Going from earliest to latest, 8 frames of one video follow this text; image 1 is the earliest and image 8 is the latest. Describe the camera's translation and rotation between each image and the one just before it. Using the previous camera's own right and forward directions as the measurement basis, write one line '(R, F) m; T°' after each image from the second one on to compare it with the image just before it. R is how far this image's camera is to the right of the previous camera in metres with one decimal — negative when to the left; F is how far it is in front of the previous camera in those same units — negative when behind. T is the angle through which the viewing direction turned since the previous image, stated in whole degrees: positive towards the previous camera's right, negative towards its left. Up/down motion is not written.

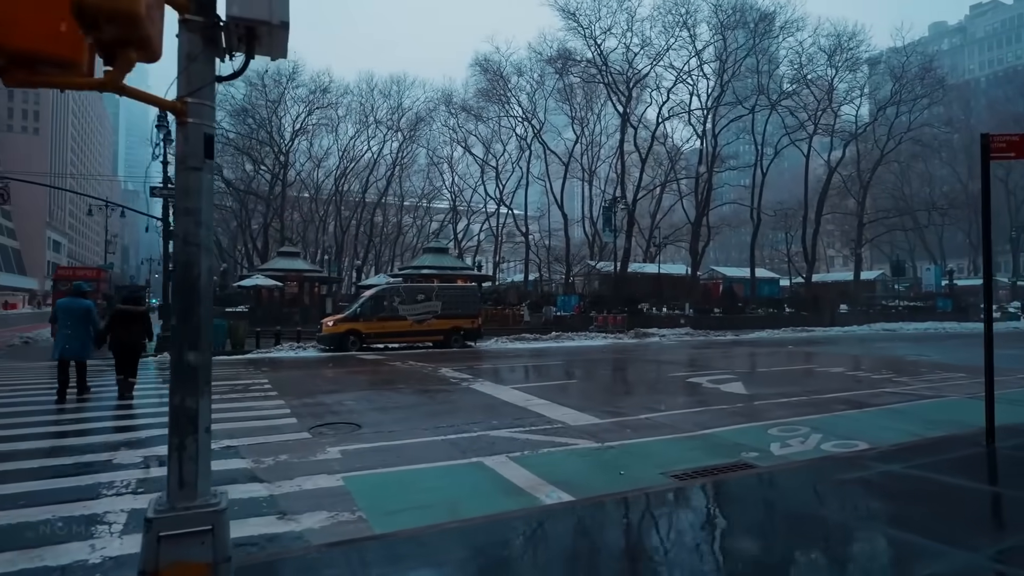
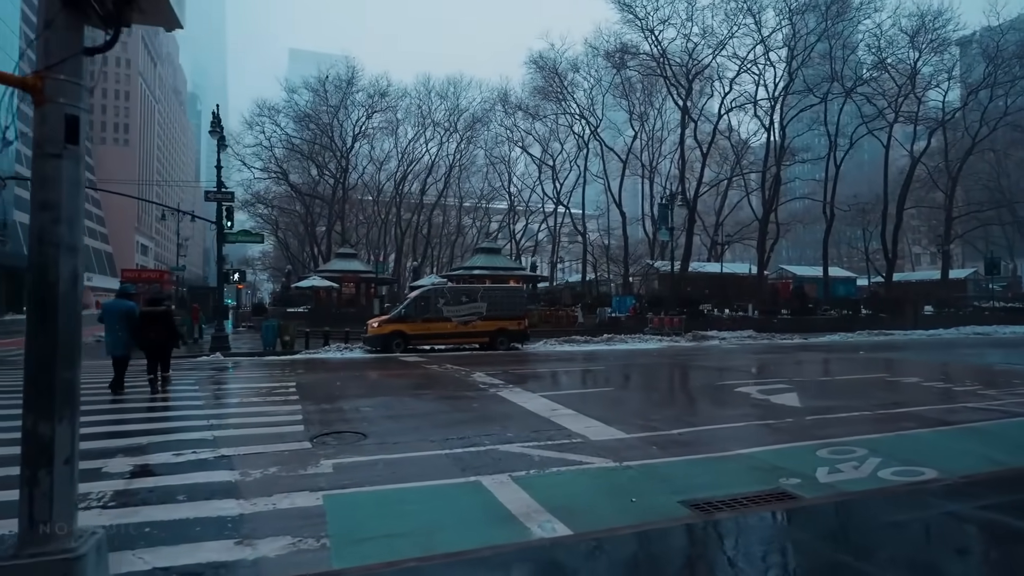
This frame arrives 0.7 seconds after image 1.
(+0.7, +0.7) m; -6°
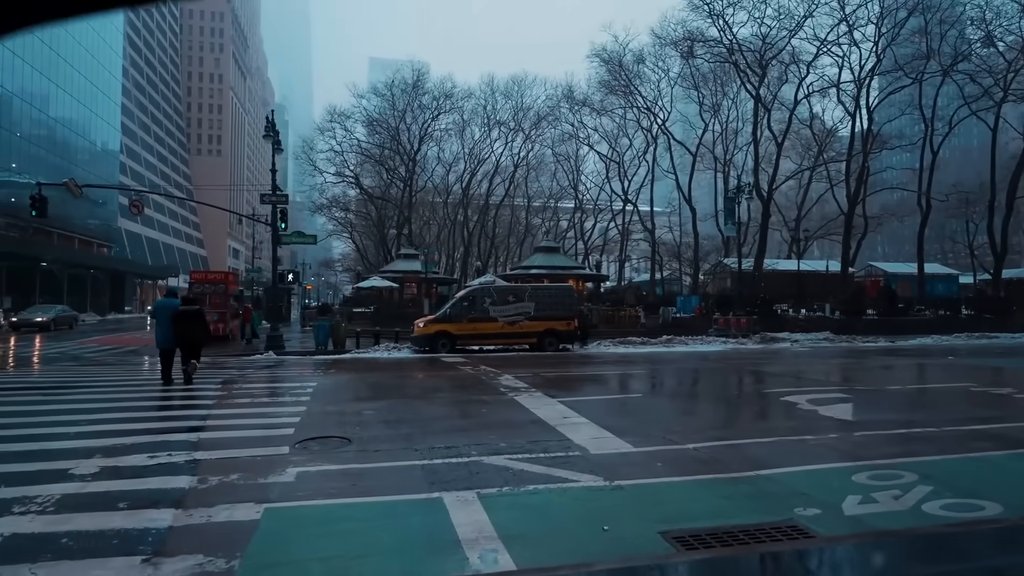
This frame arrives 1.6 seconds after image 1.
(+1.1, +0.8) m; -7°
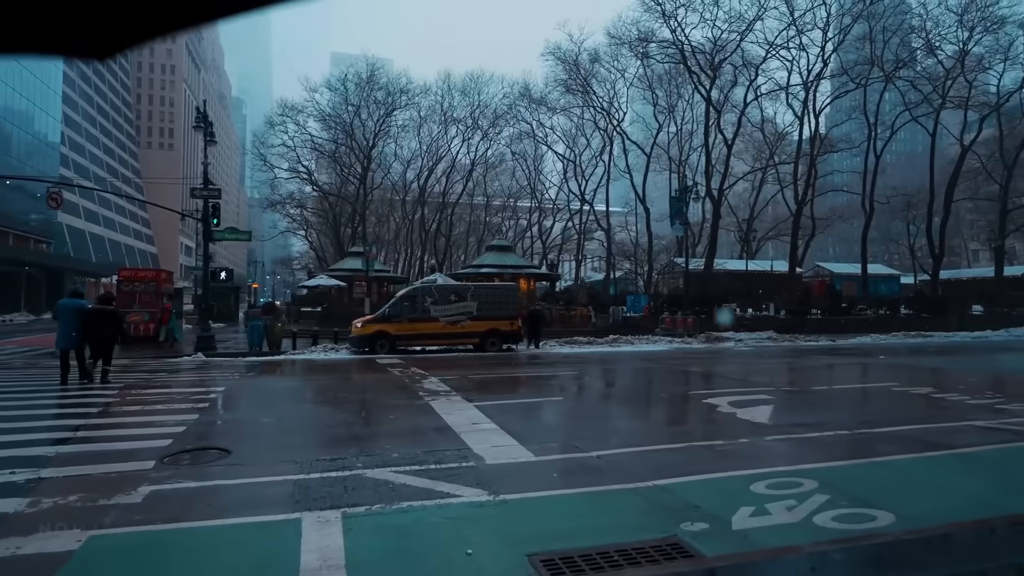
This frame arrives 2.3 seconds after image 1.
(+0.9, +0.5) m; +3°
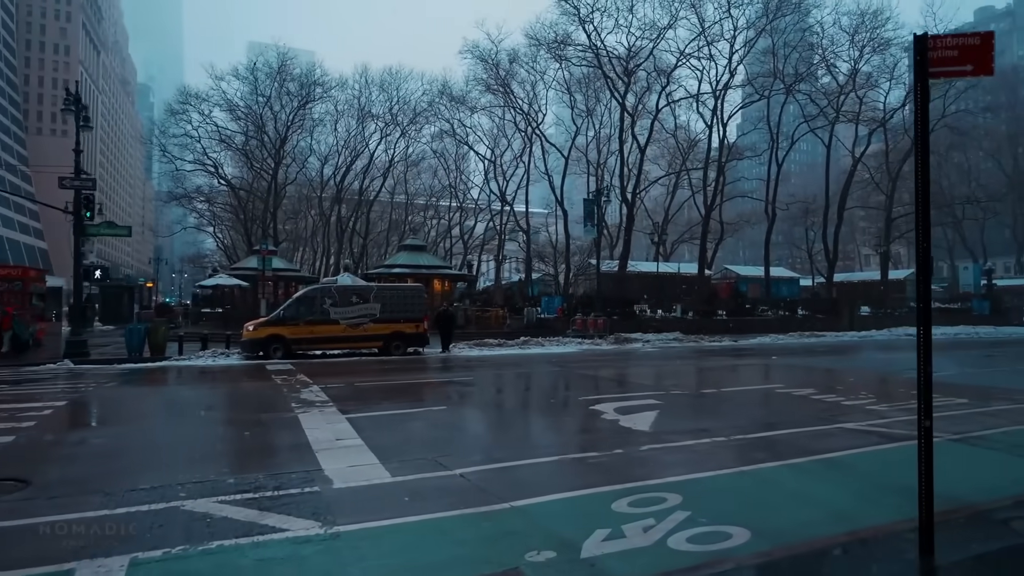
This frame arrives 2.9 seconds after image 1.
(+0.8, +0.5) m; +7°
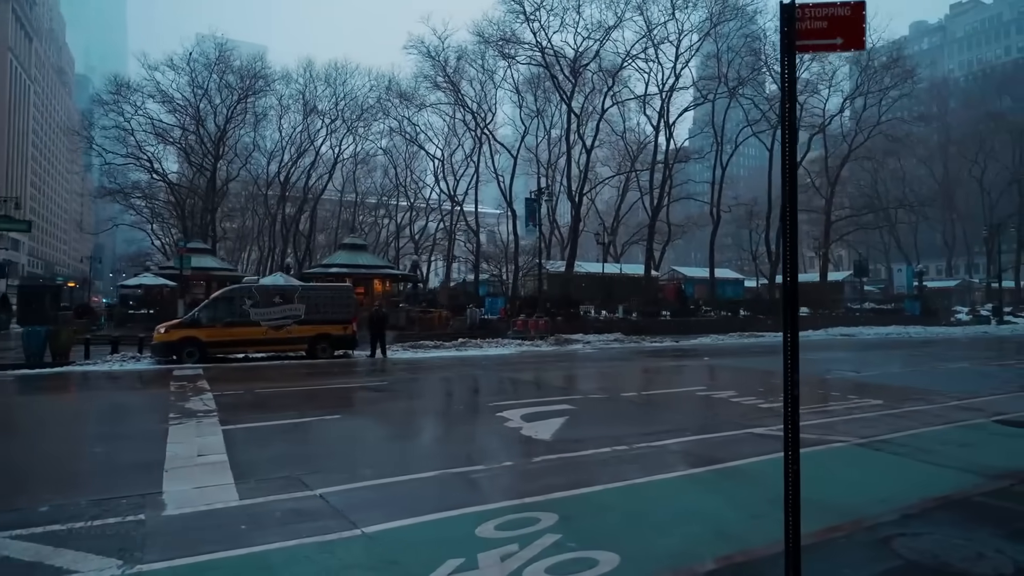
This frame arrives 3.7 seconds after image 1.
(+0.9, +0.6) m; +4°
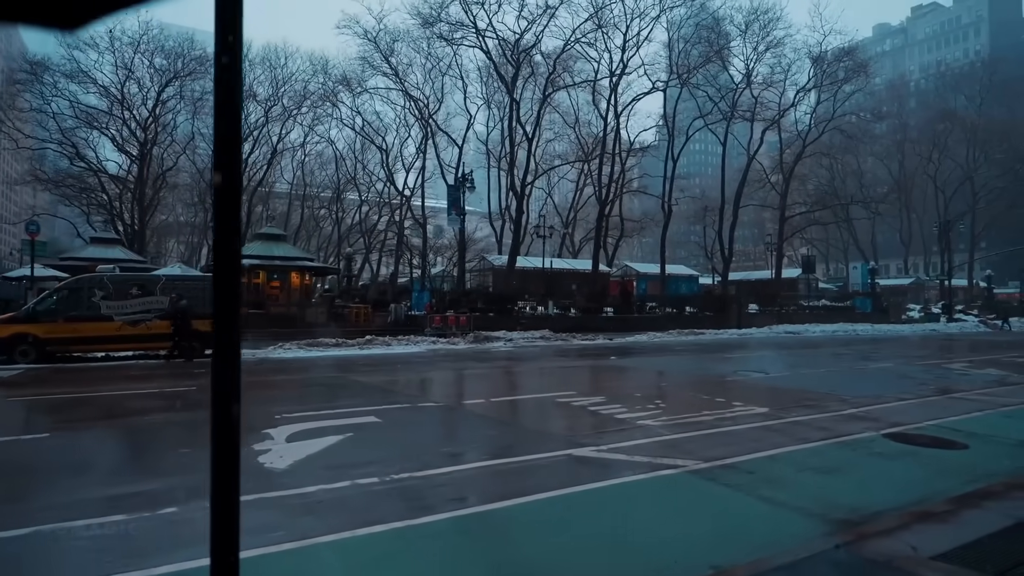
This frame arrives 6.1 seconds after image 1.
(+2.7, +2.0) m; +2°
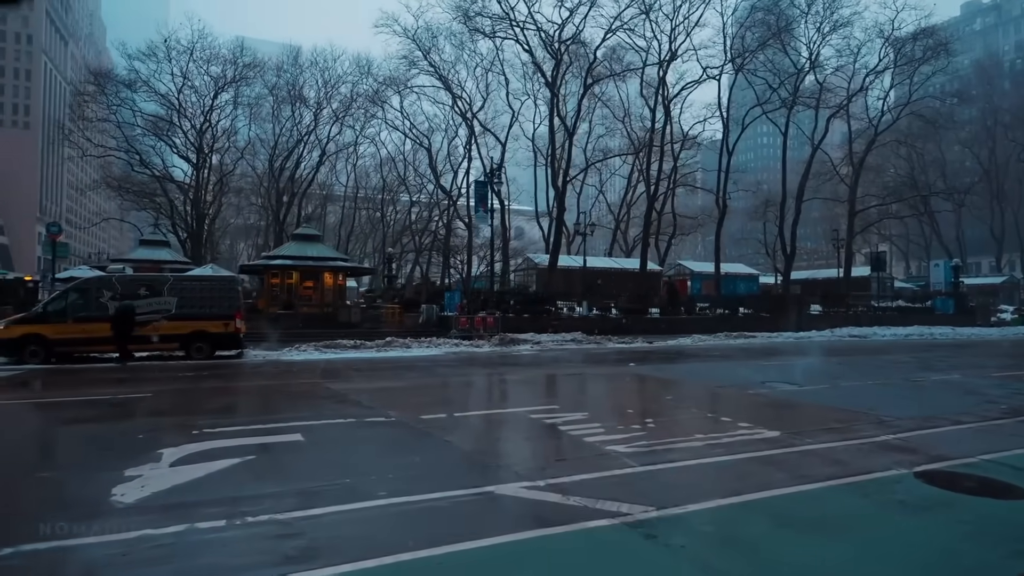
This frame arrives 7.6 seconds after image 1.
(+1.5, +1.4) m; -6°
